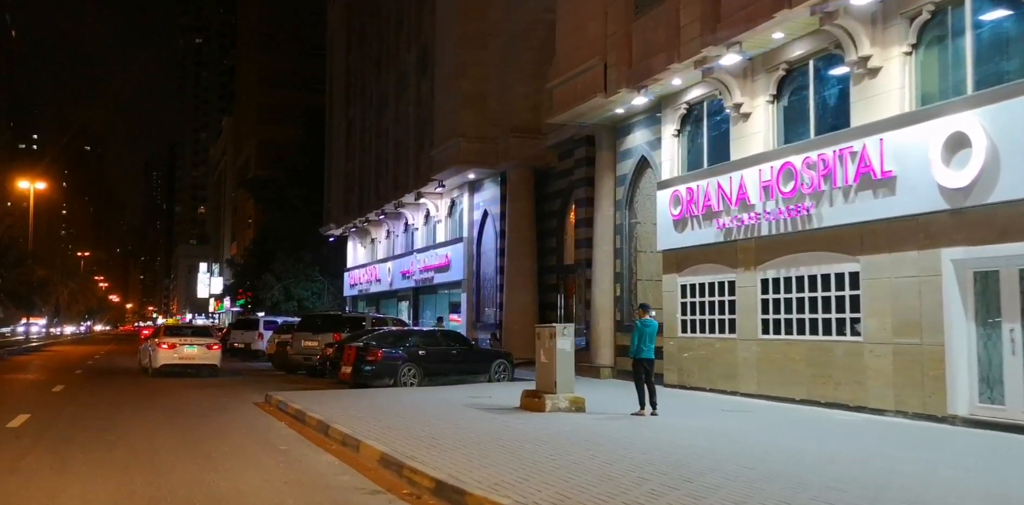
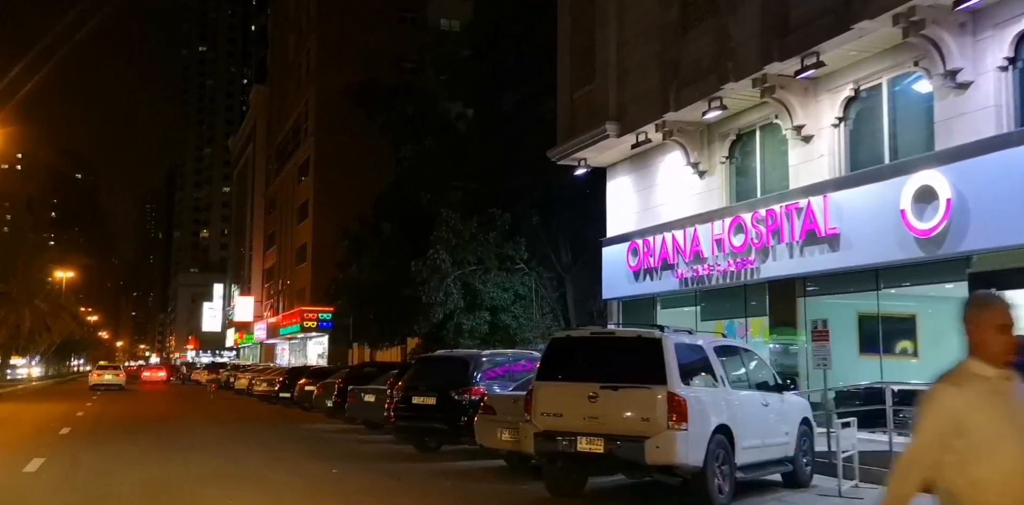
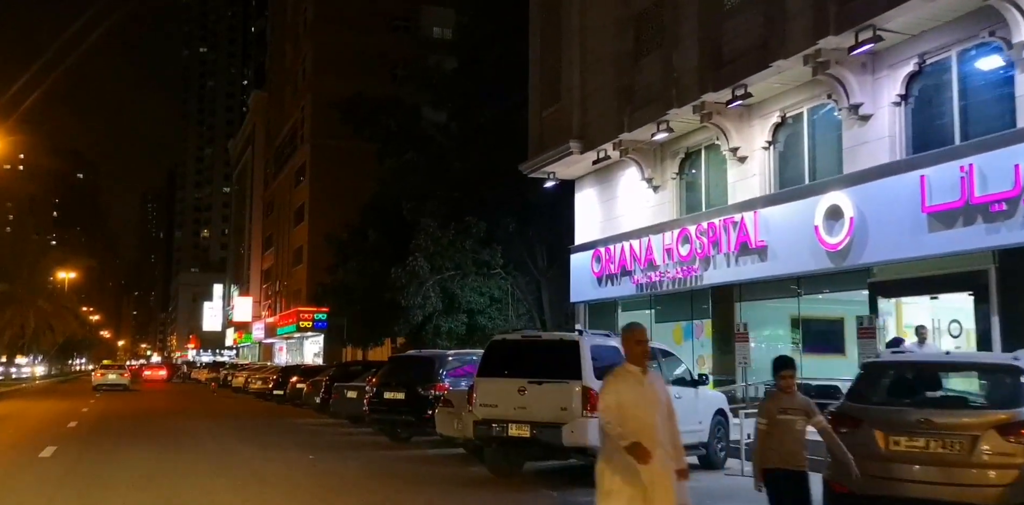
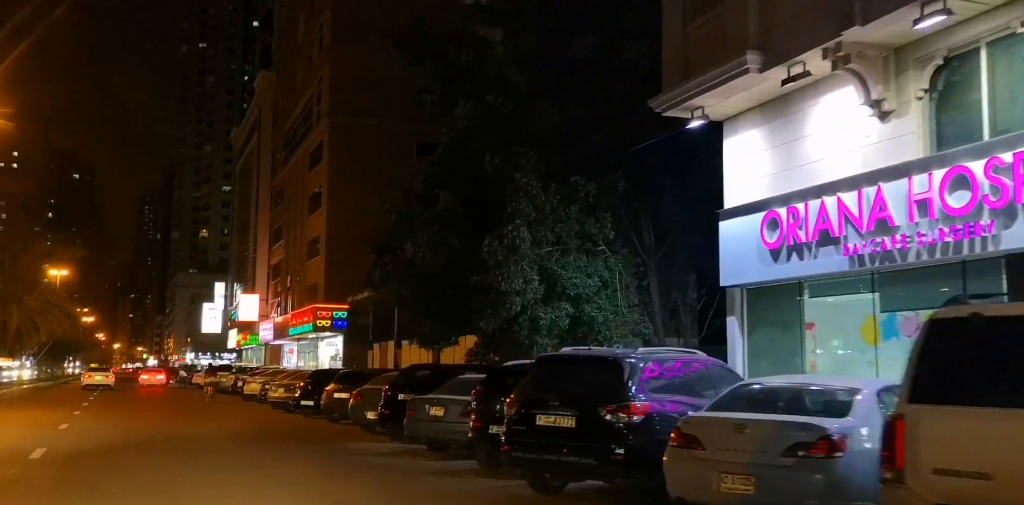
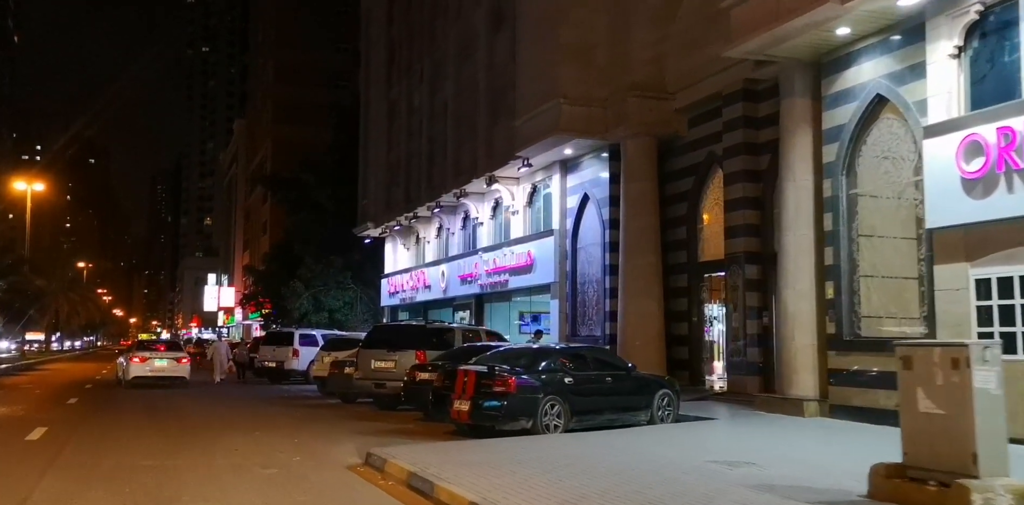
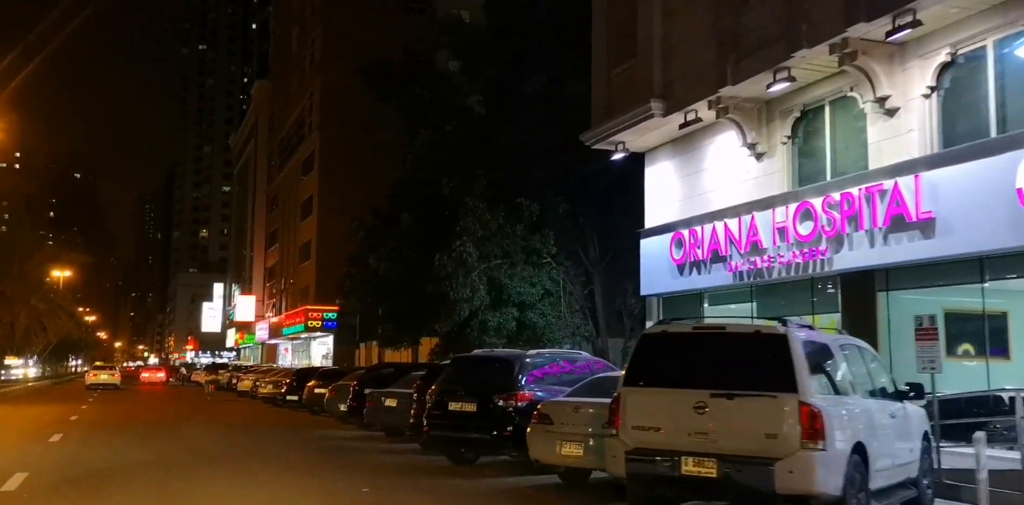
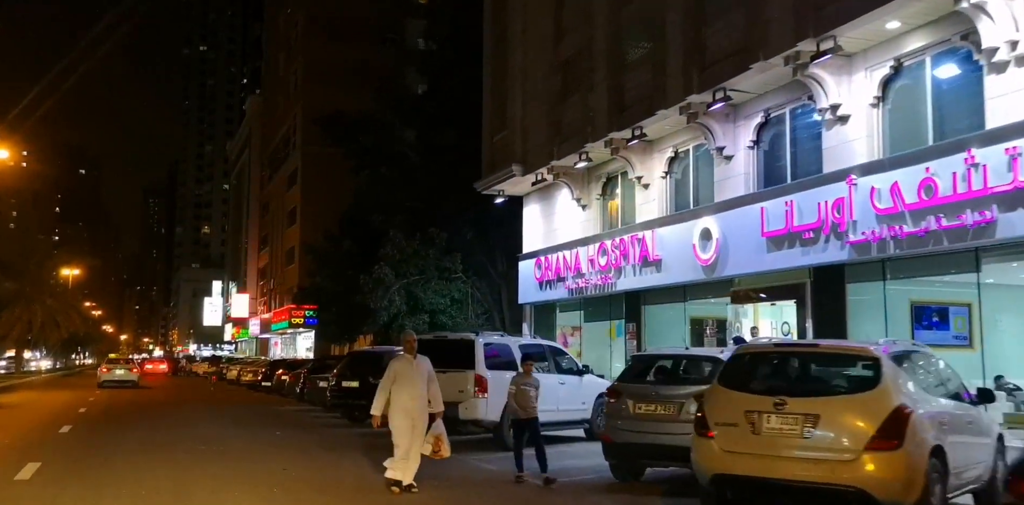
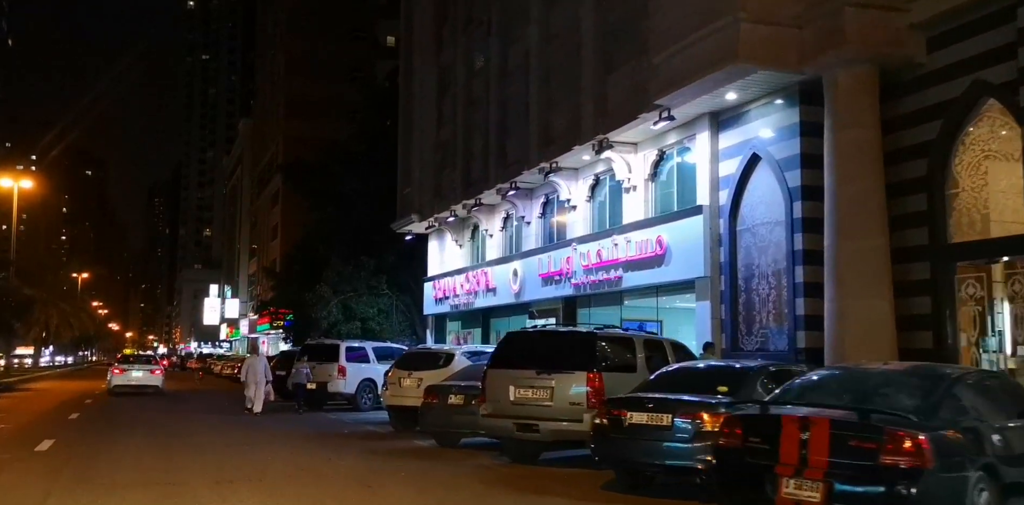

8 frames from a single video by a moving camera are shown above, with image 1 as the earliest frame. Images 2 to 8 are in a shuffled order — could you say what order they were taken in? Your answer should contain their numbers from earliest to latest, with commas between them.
5, 8, 7, 3, 2, 6, 4
